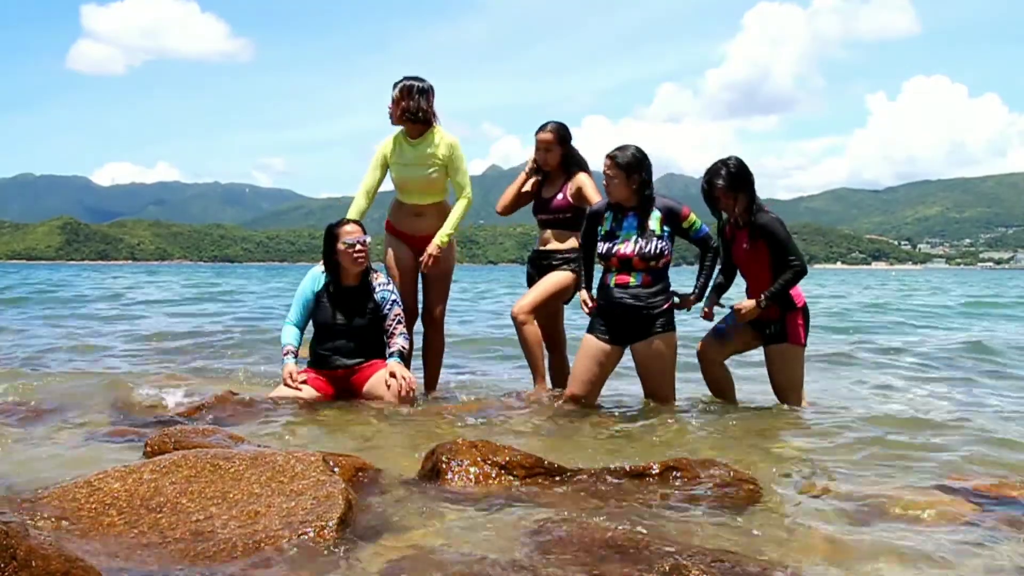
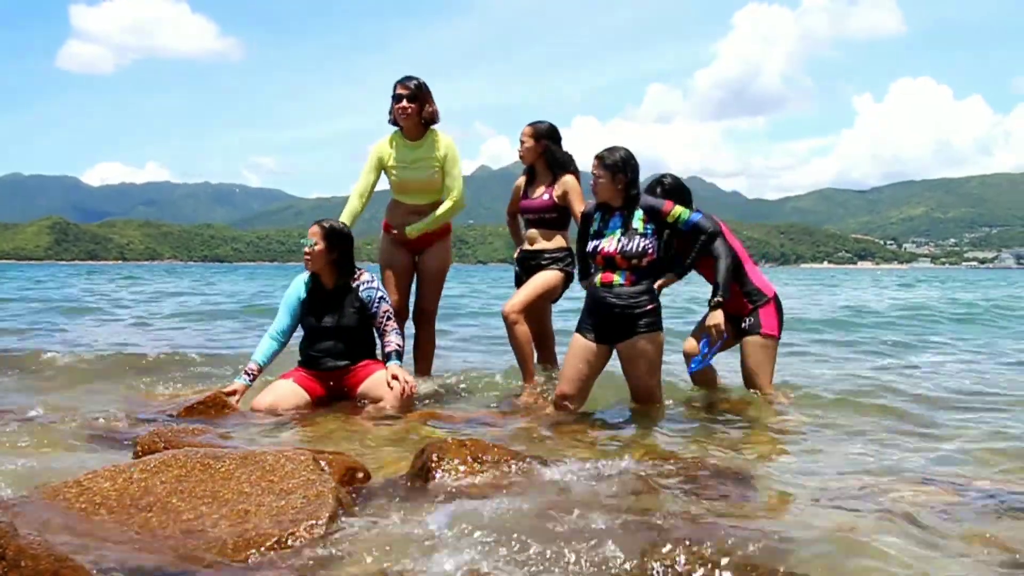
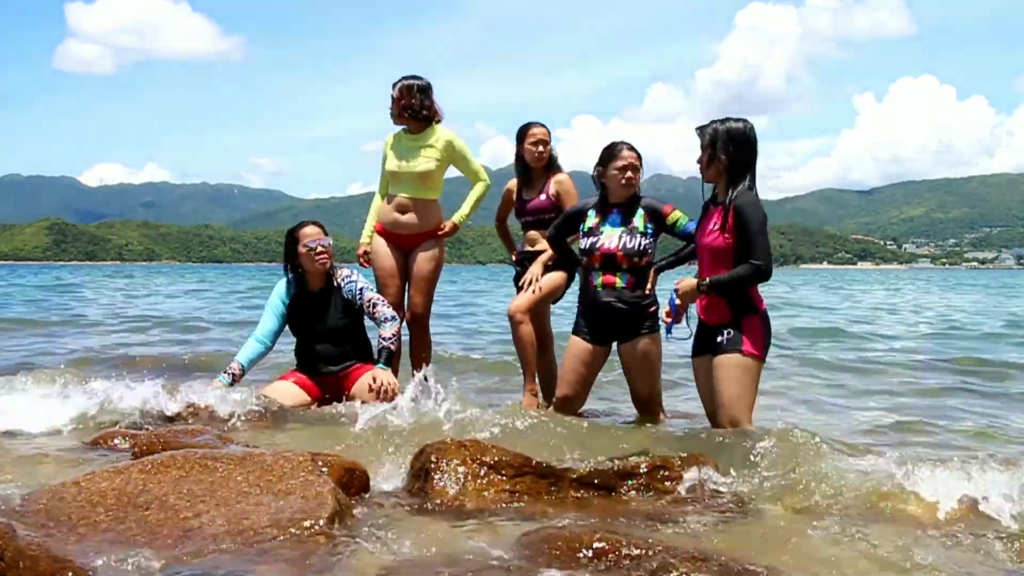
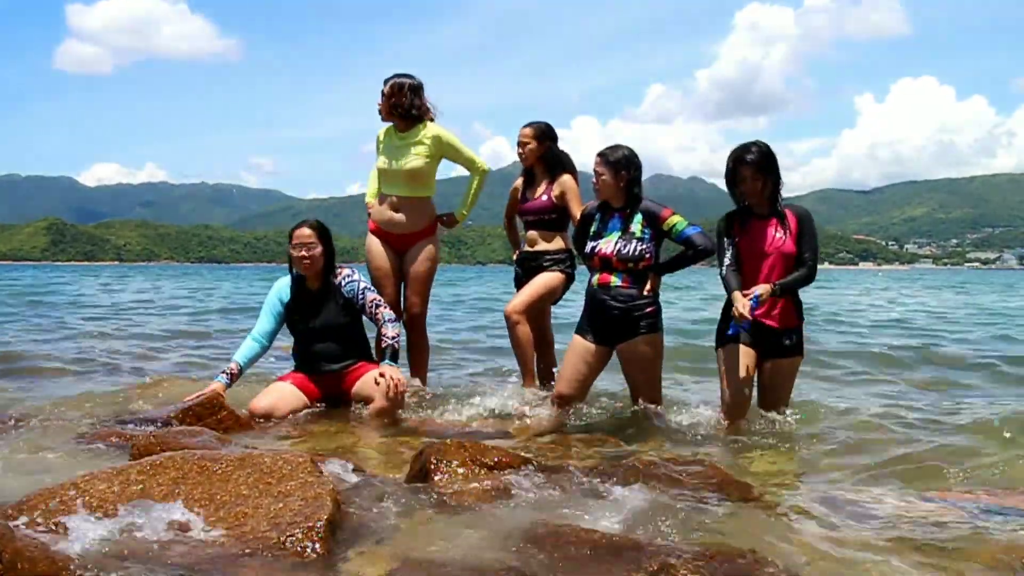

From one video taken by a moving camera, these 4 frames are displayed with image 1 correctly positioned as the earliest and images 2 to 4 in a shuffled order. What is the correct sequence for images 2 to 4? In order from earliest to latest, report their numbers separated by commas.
2, 4, 3
